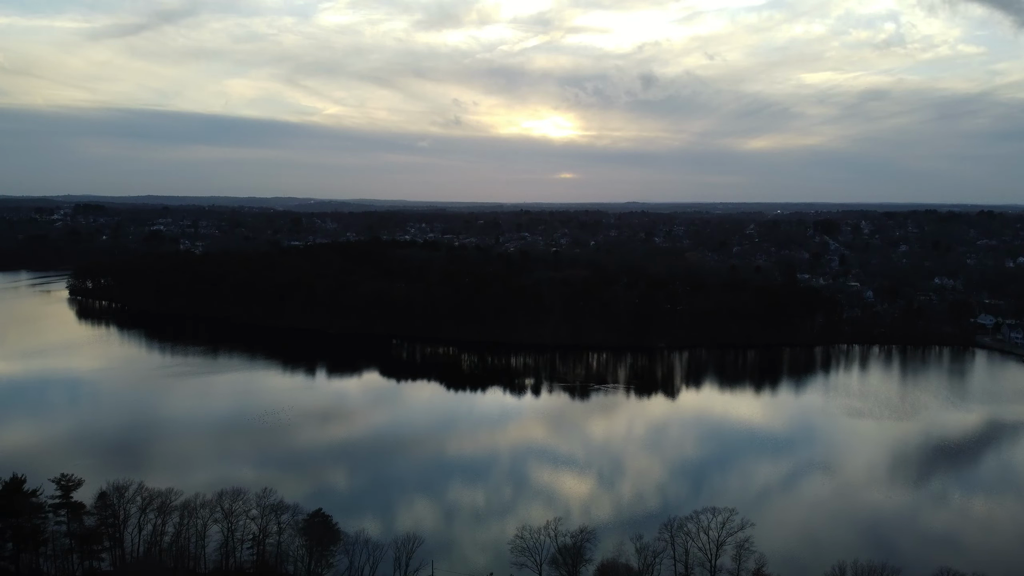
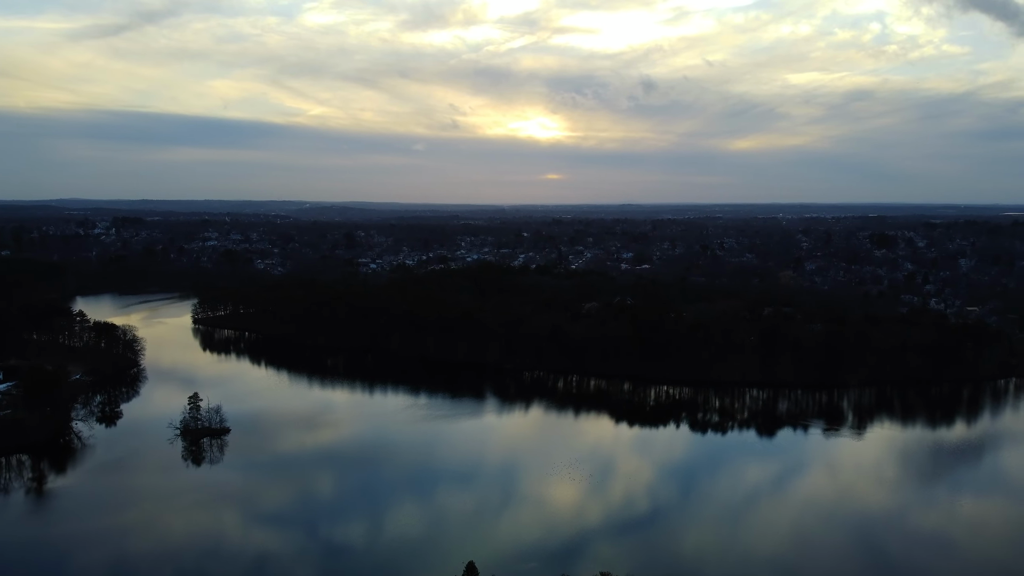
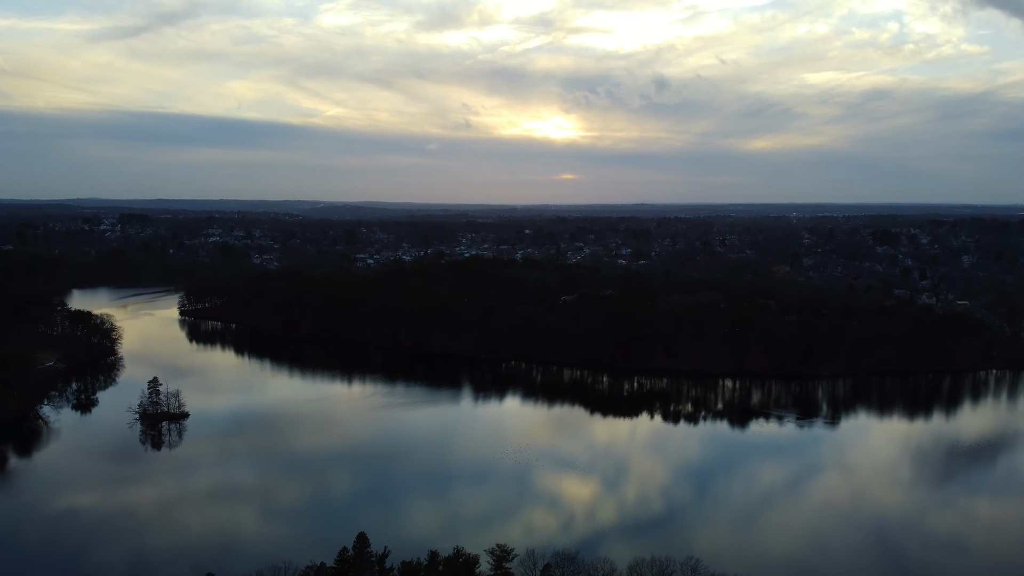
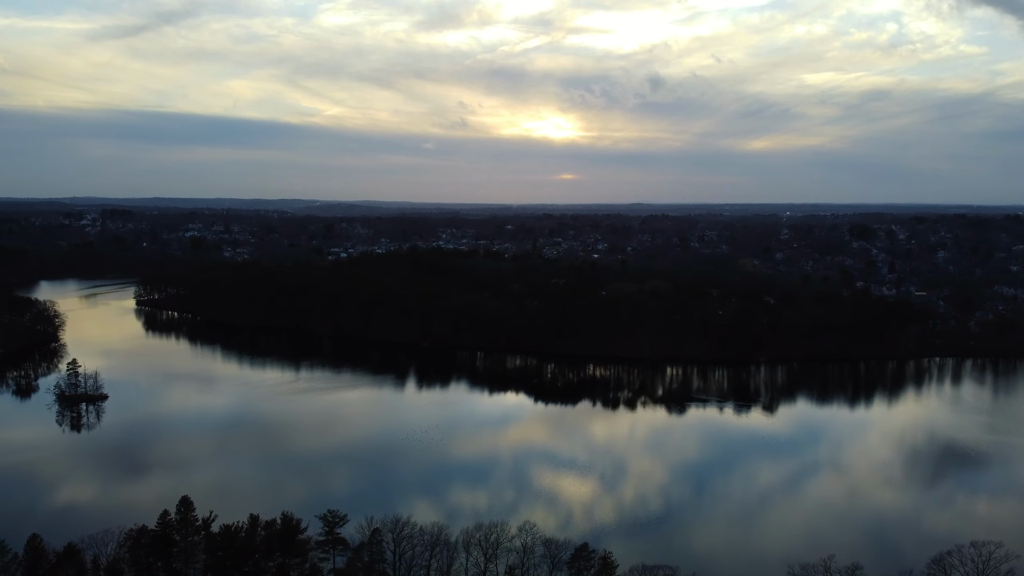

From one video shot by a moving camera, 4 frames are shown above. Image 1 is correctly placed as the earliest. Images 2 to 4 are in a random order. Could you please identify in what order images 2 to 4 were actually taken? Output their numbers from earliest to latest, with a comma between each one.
4, 3, 2
